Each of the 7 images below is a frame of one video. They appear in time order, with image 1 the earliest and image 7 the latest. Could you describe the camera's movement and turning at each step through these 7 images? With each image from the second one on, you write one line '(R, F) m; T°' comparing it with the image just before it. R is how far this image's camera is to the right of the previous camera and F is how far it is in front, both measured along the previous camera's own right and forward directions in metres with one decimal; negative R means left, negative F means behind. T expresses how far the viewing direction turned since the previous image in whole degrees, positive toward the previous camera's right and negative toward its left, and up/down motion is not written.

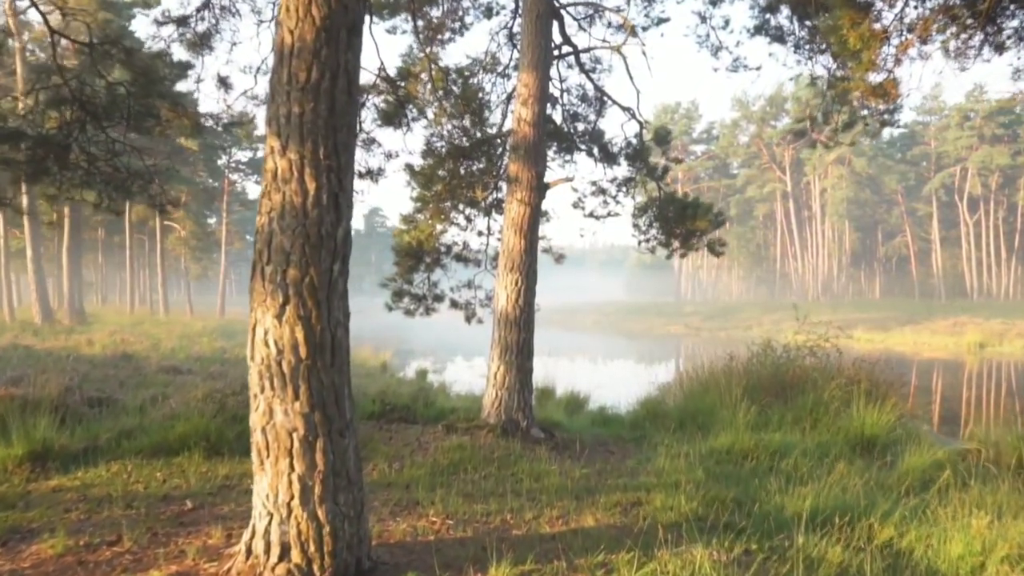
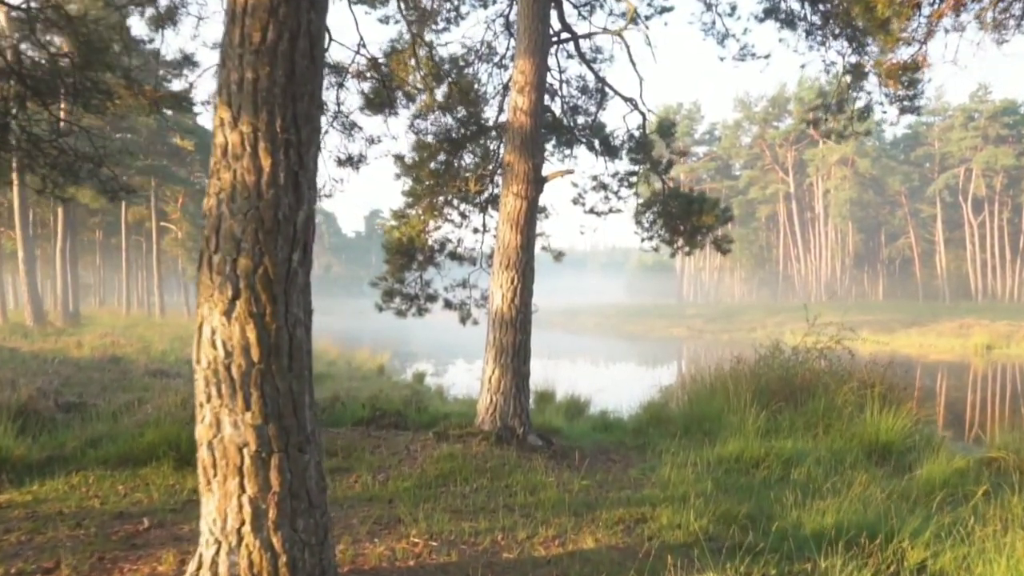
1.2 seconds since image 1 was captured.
(+0.1, +0.4) m; 0°
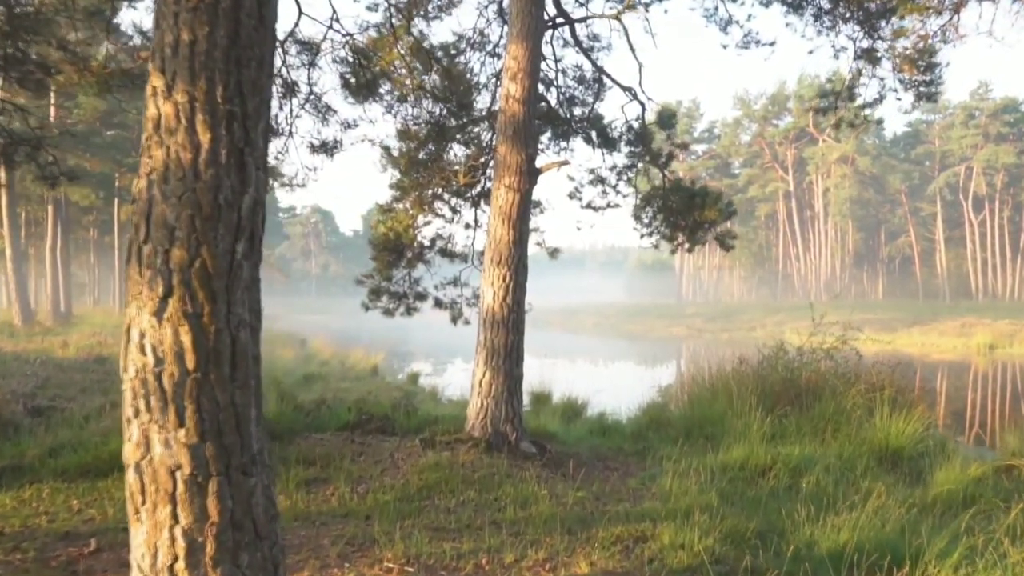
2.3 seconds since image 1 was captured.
(+0.1, +0.4) m; 0°
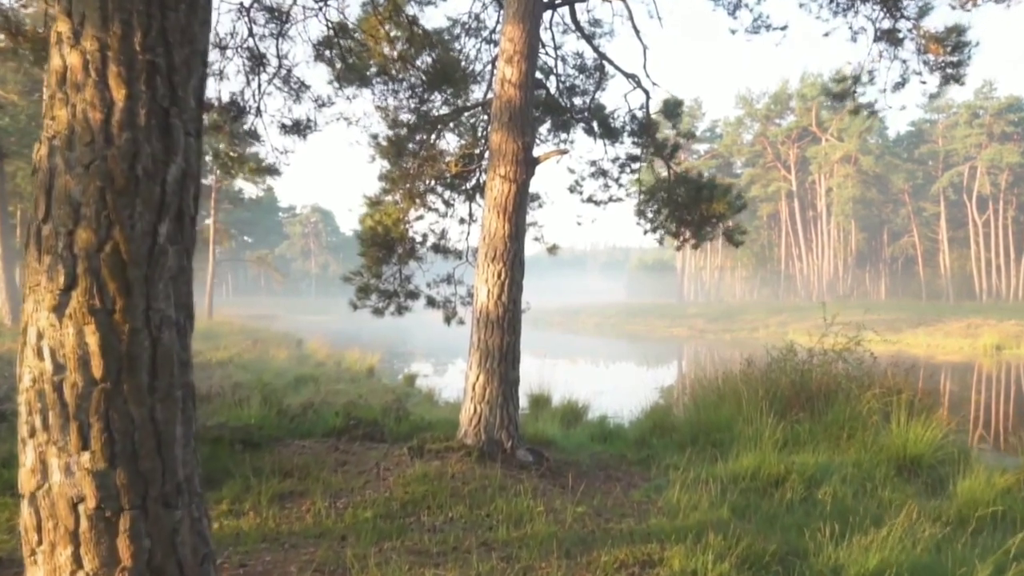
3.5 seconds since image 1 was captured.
(0.0, +0.4) m; 0°
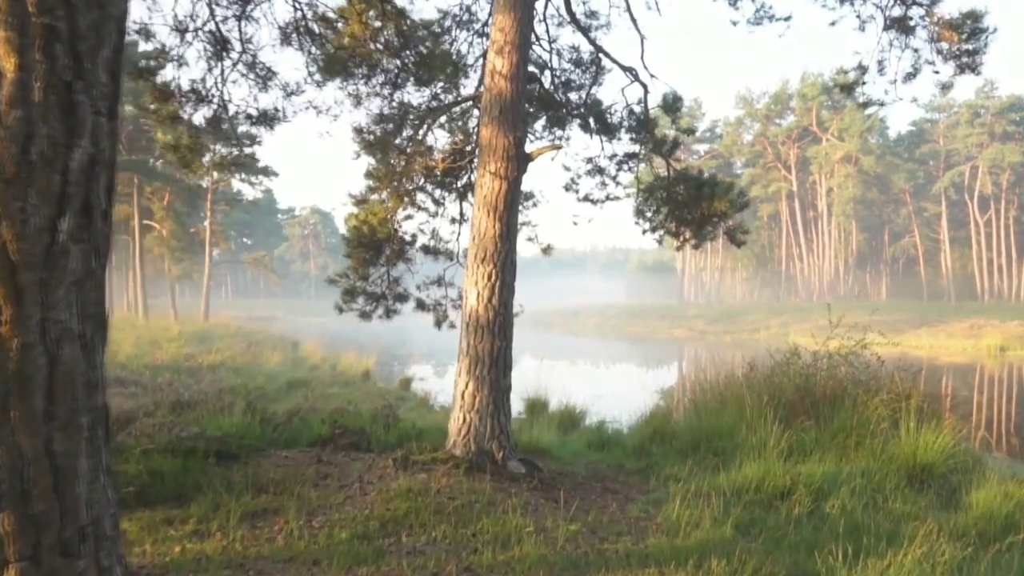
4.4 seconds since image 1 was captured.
(+0.1, +0.3) m; 0°
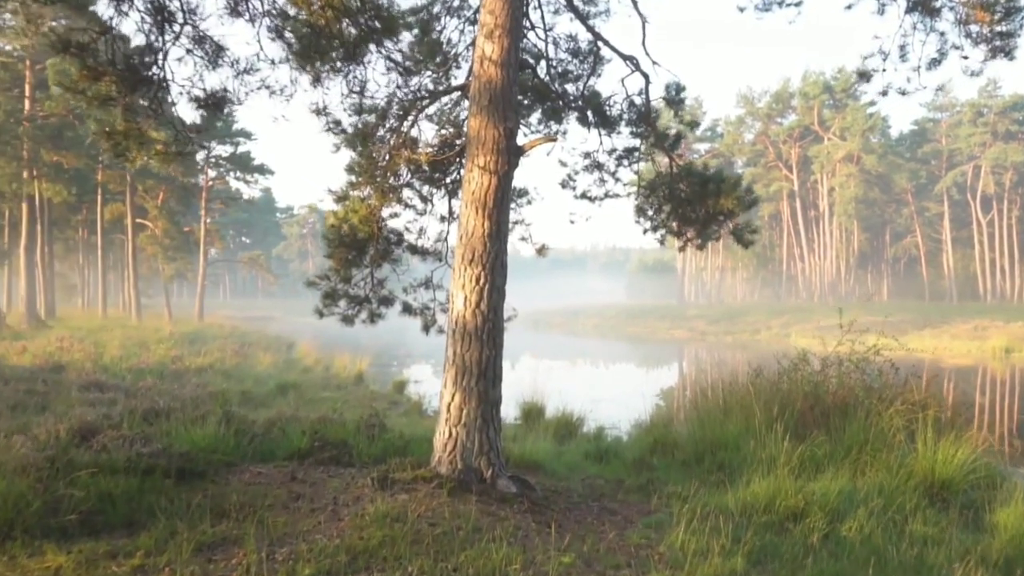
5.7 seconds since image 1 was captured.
(+0.1, +0.5) m; 0°
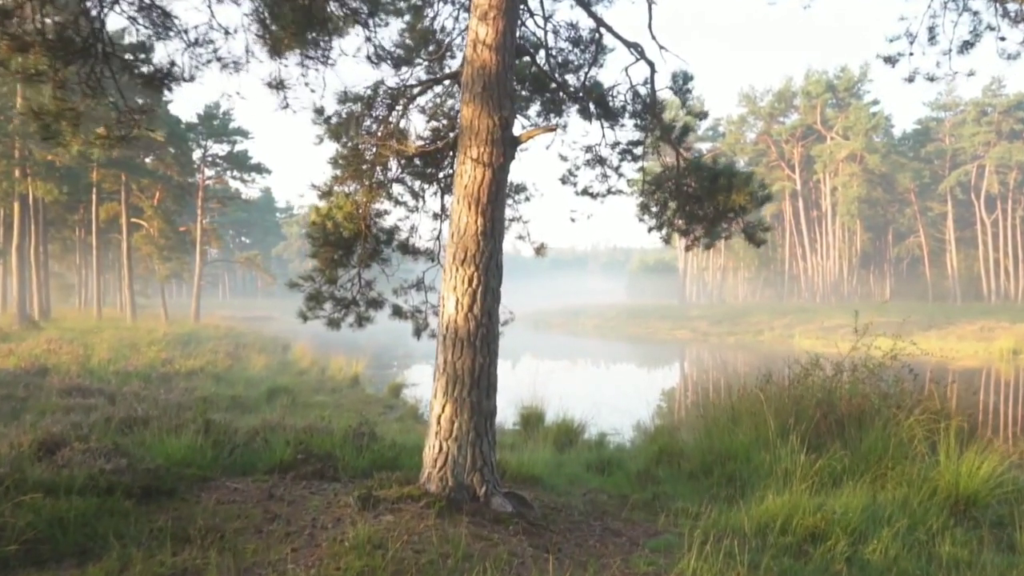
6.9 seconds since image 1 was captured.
(0.0, +0.4) m; 0°
